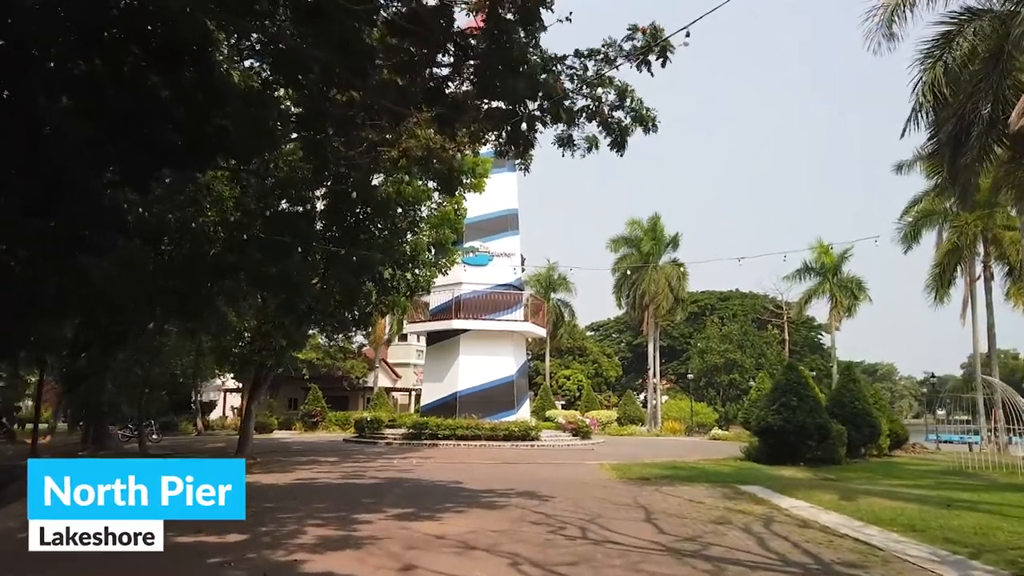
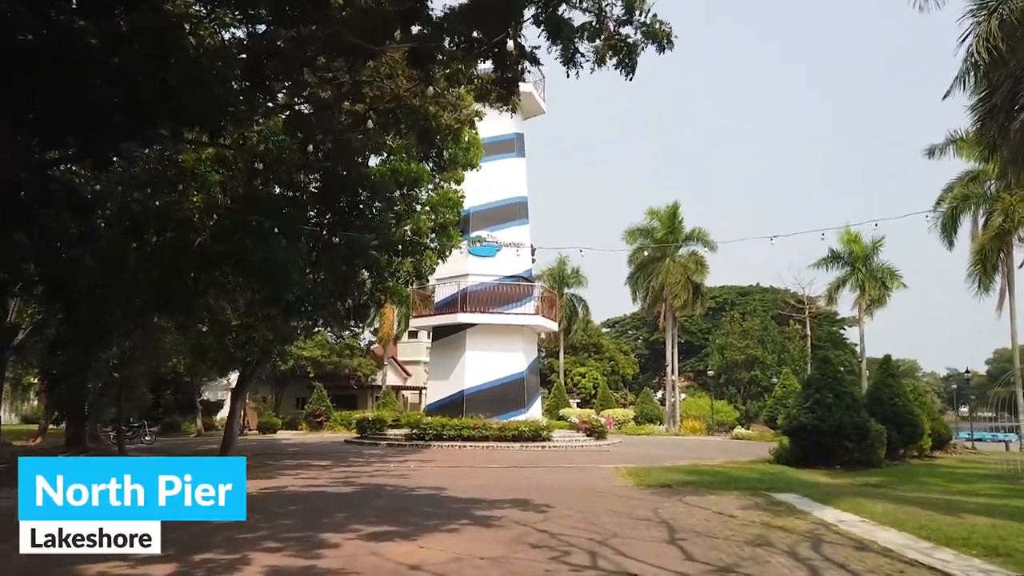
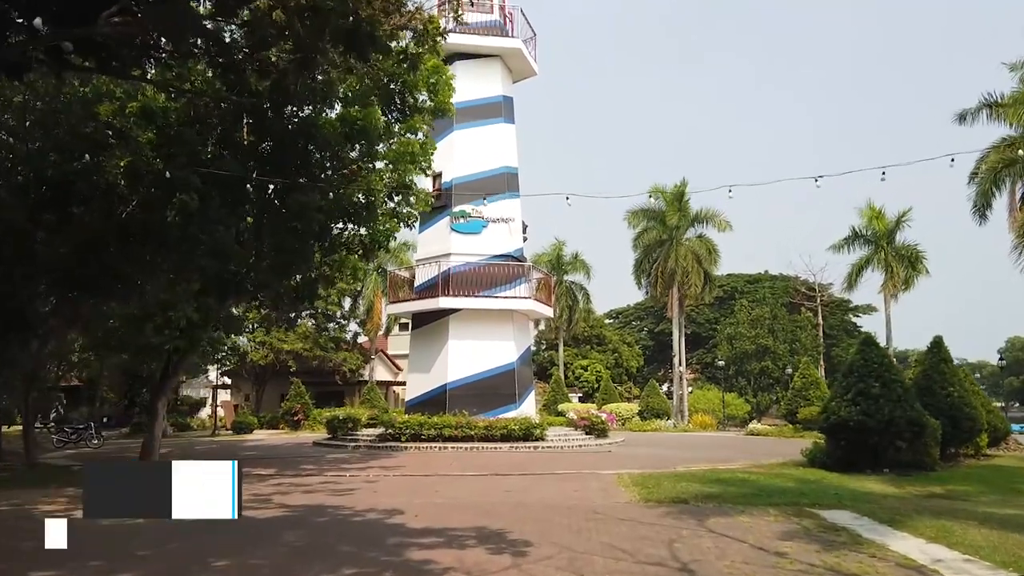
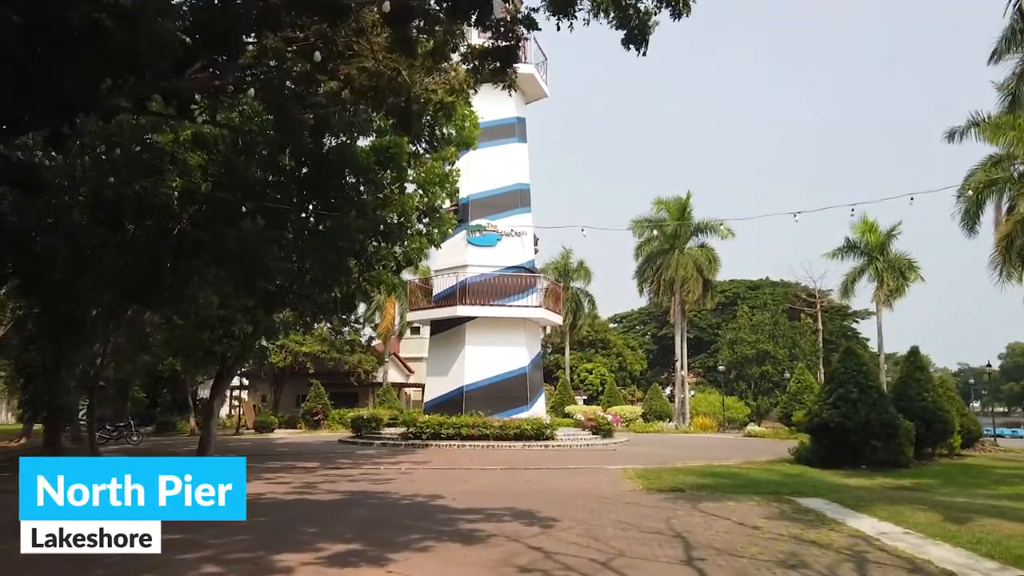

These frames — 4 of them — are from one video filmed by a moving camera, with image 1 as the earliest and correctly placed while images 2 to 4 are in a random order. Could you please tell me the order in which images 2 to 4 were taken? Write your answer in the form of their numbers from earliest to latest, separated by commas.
2, 4, 3
